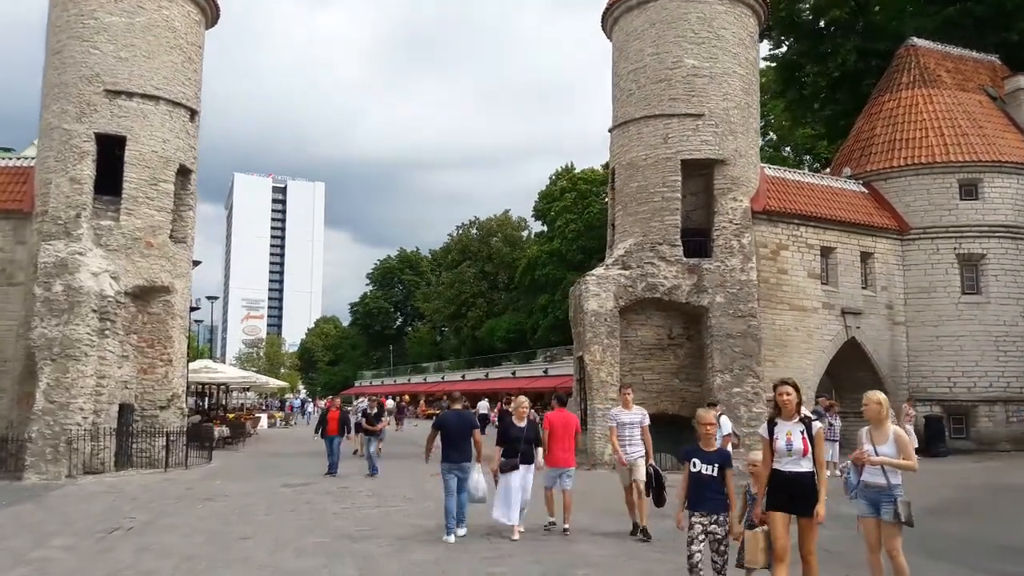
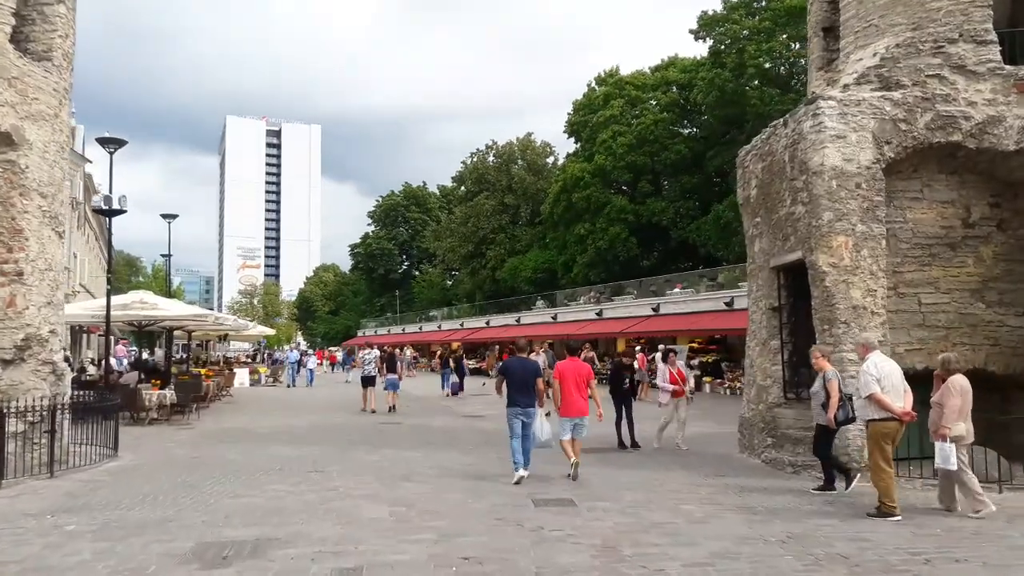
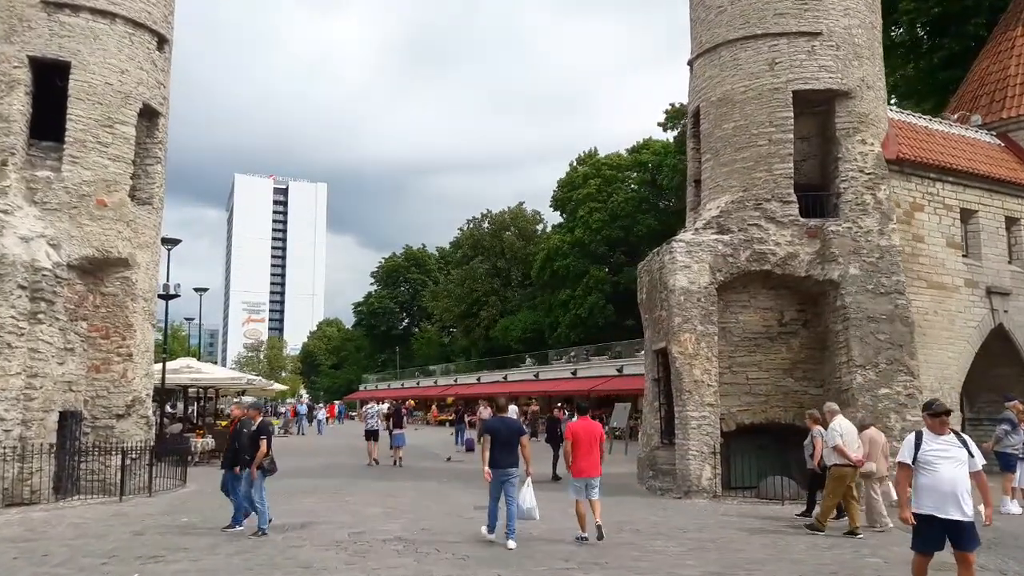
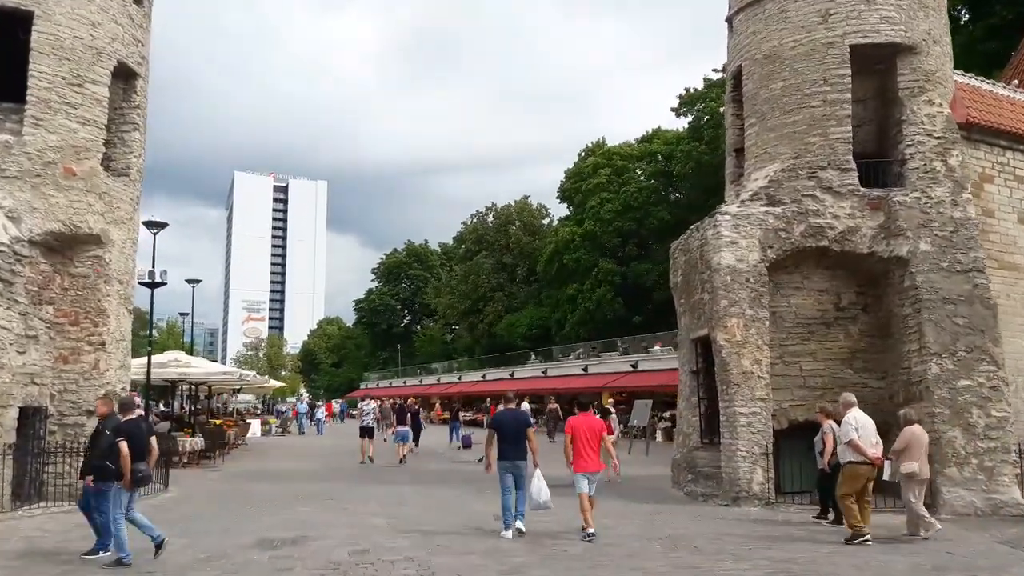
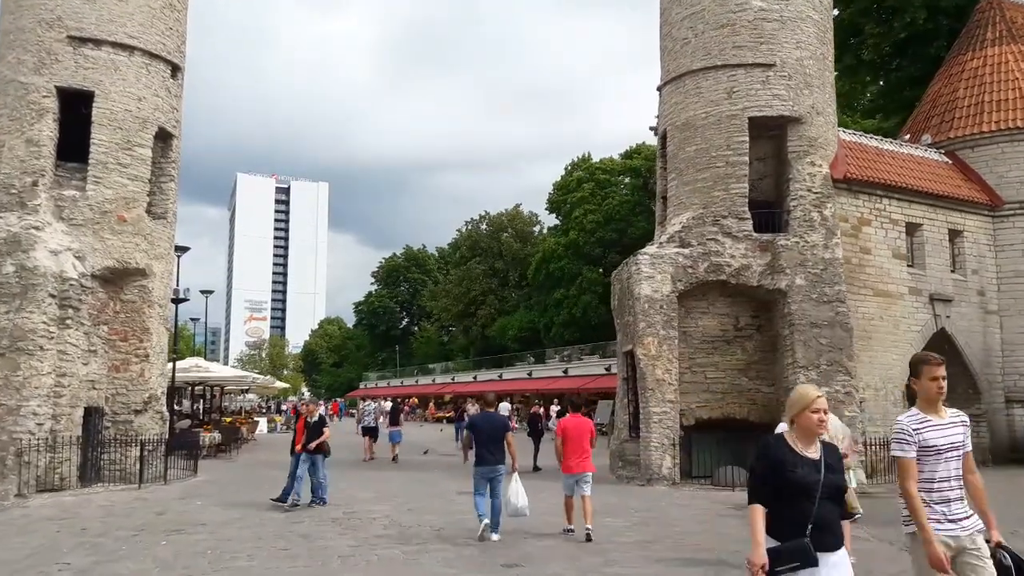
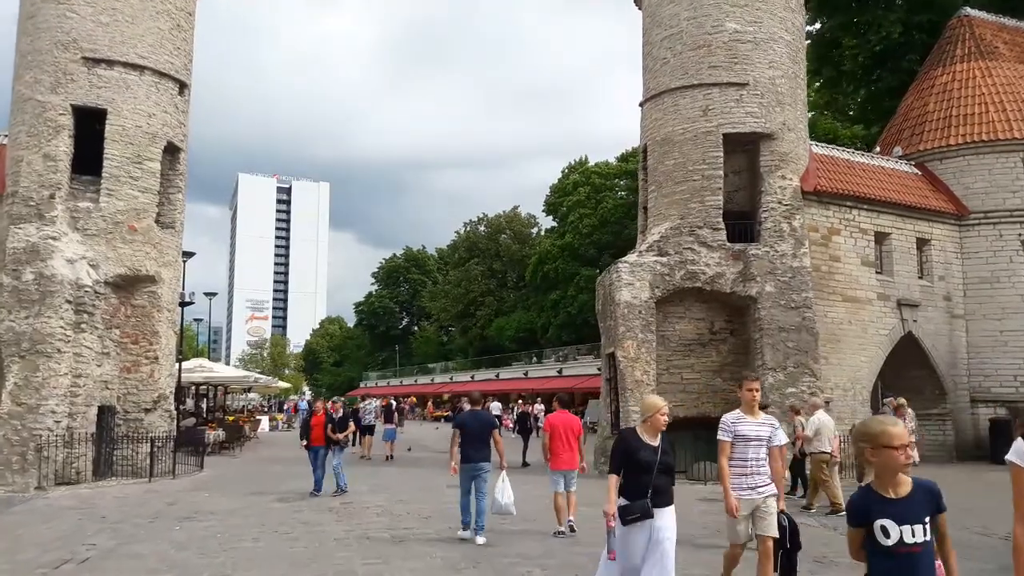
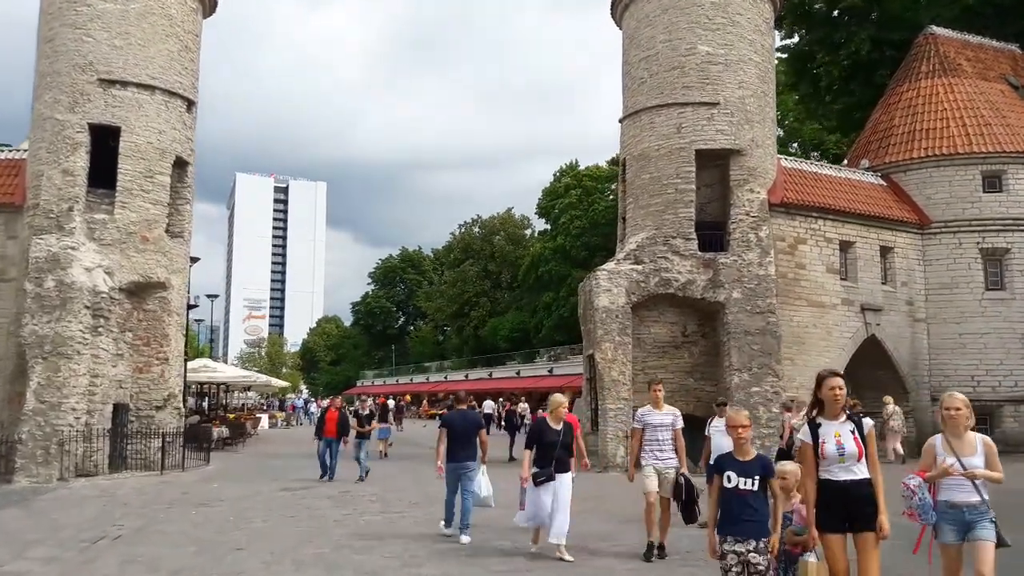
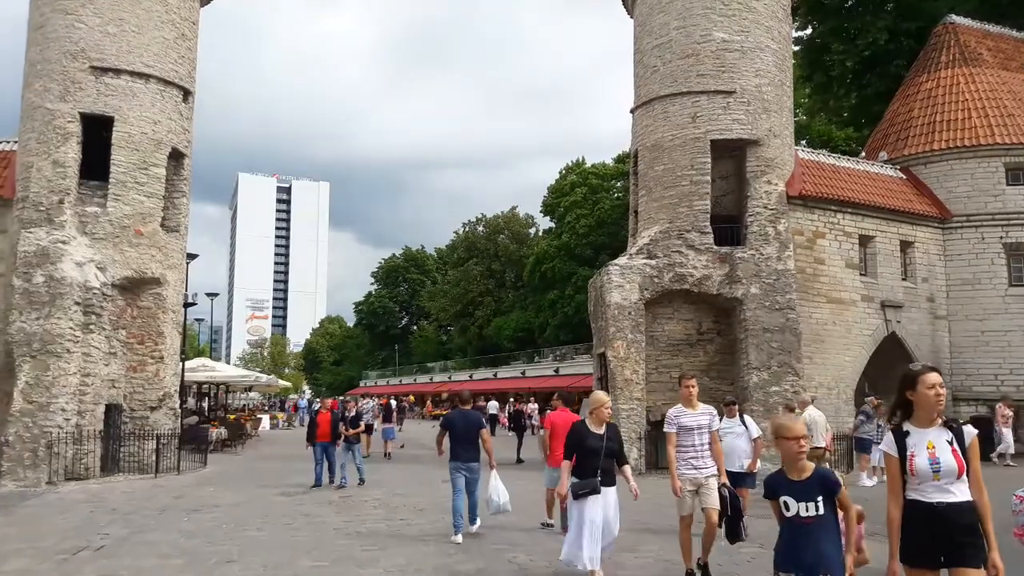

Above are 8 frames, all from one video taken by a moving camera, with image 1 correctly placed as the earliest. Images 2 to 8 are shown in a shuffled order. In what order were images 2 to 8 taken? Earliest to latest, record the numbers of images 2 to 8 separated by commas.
7, 8, 6, 5, 3, 4, 2
